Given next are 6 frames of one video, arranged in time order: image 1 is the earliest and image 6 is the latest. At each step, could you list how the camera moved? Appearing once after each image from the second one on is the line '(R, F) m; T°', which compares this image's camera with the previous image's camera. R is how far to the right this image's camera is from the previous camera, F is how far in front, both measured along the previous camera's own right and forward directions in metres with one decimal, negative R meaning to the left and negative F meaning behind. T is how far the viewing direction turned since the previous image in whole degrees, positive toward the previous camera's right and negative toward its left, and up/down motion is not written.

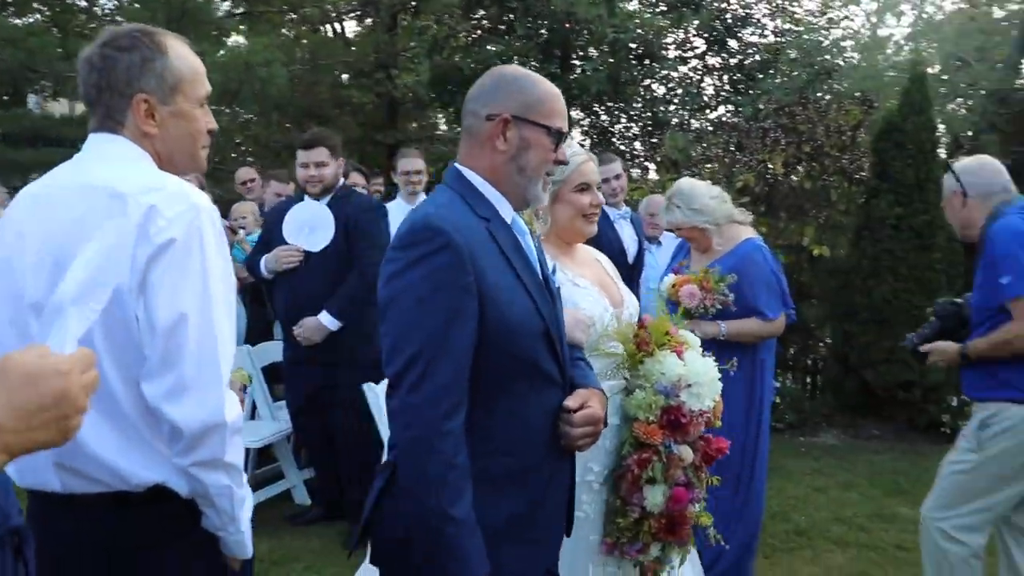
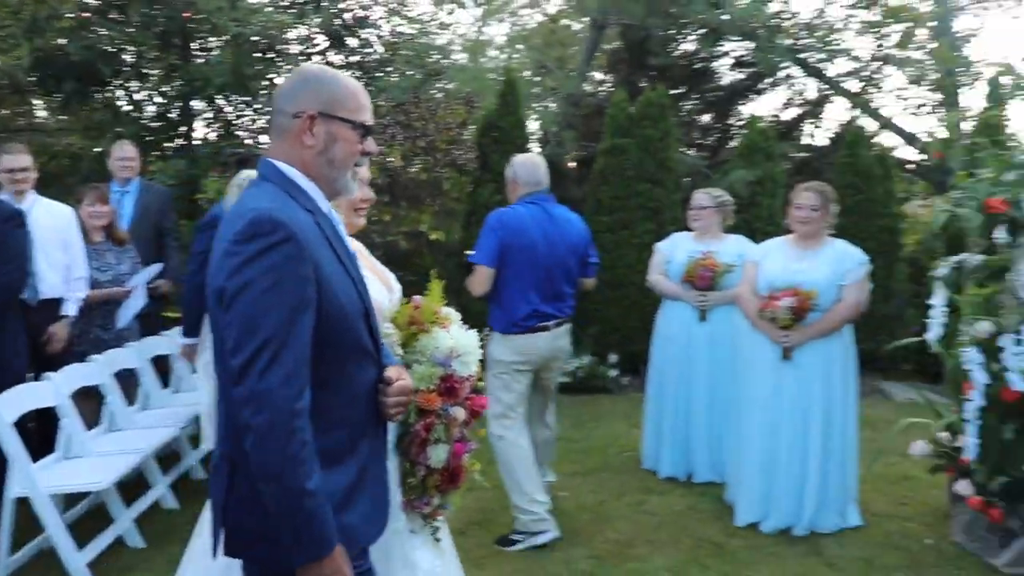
(-0.1, -0.4) m; +24°
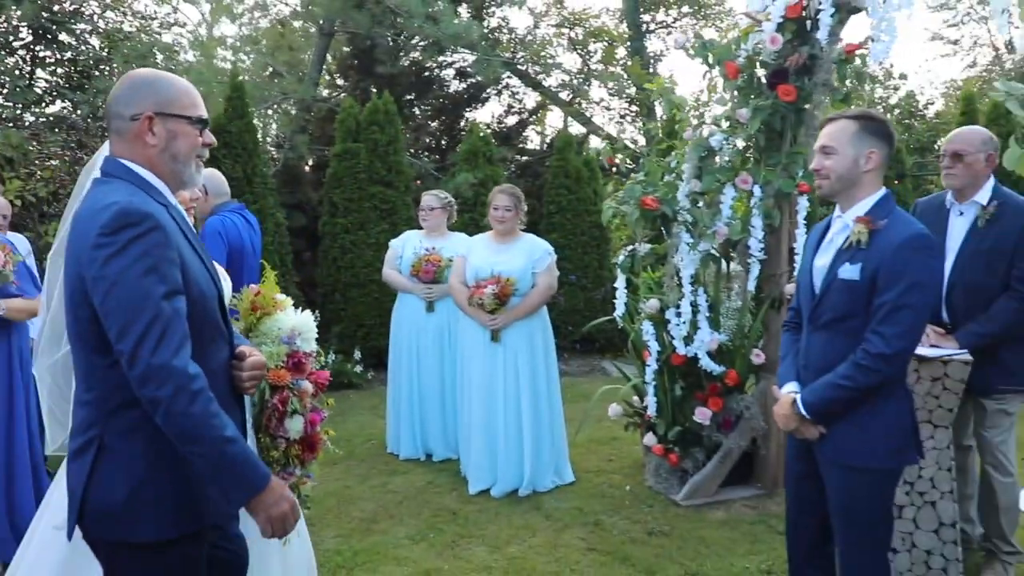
(+0.1, -0.4) m; +16°
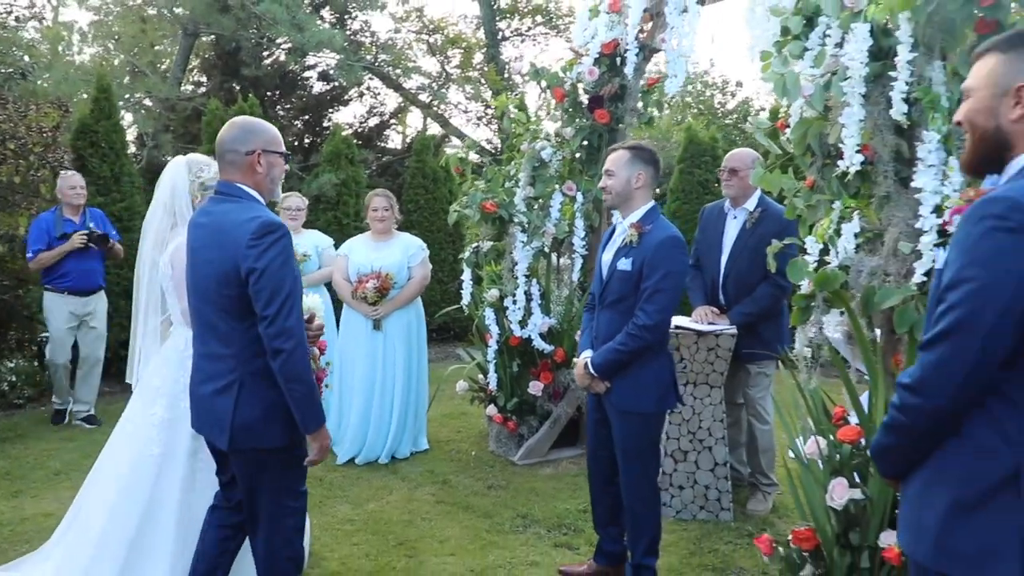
(0.0, -0.7) m; +9°
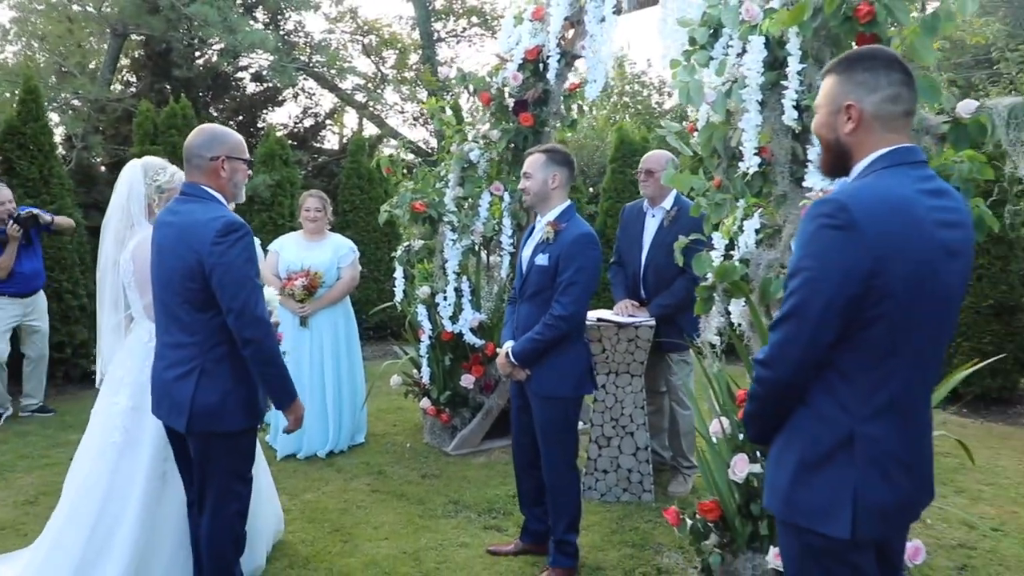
(+0.1, -0.2) m; +4°
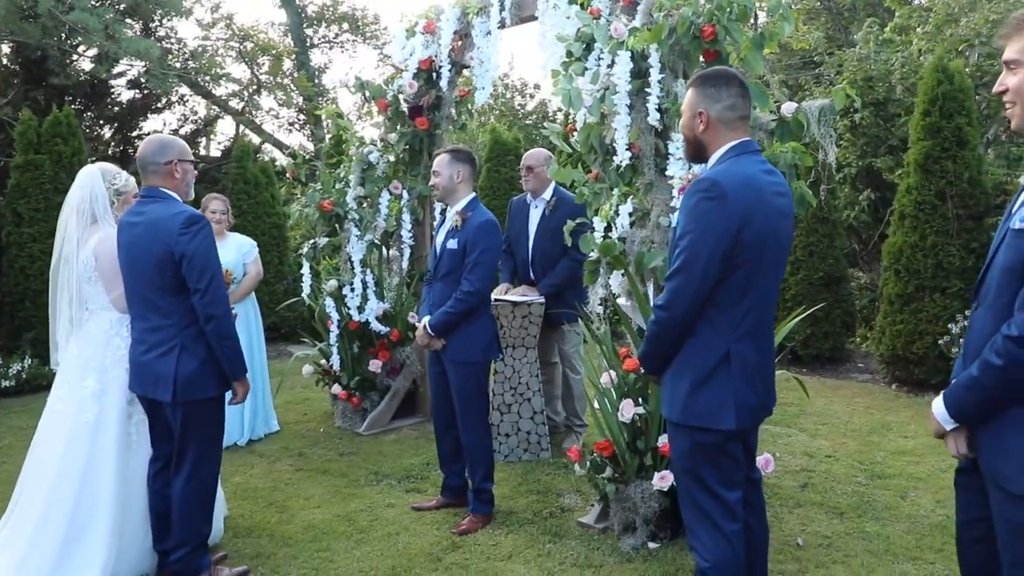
(-0.2, -0.6) m; +9°
